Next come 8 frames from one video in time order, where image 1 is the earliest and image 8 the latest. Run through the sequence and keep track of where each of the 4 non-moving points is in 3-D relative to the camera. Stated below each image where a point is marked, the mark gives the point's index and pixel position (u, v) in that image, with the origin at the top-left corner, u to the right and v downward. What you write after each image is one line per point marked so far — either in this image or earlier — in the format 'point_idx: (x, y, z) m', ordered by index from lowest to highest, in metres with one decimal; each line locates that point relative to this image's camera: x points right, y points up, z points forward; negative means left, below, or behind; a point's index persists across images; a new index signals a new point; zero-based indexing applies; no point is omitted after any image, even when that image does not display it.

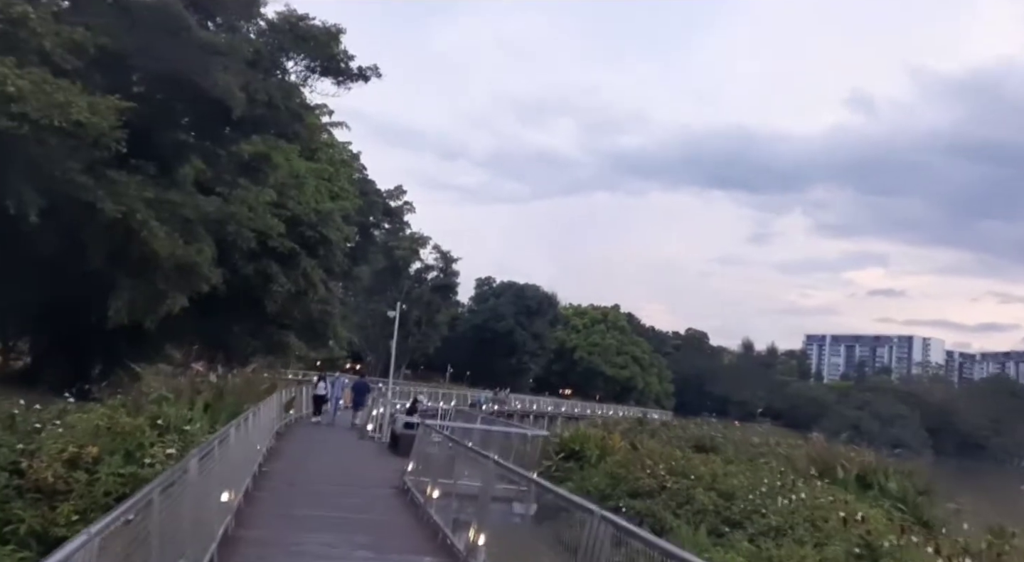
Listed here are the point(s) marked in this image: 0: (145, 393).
0: (-5.1, -1.5, +12.7) m
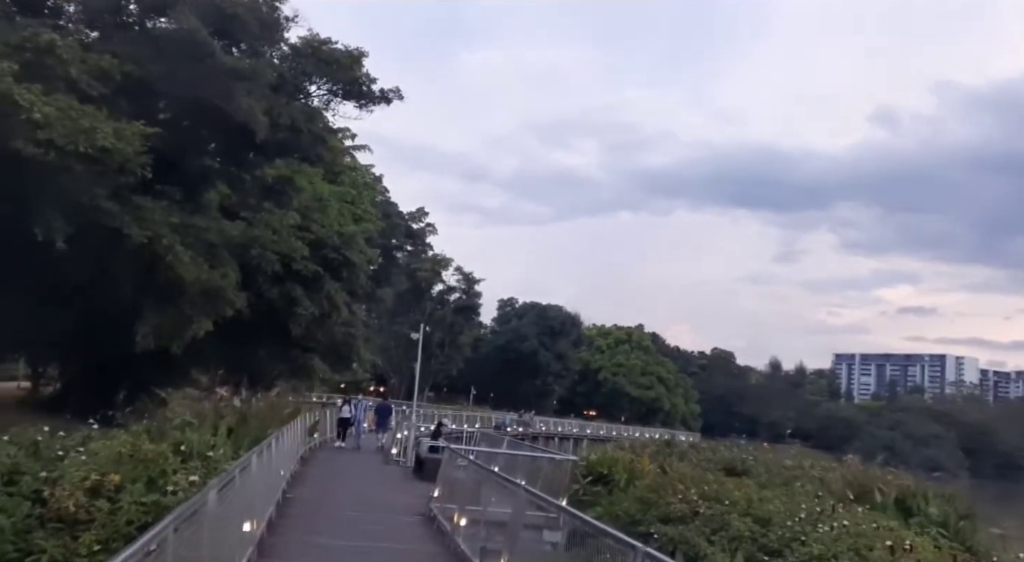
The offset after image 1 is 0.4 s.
0: (-4.7, -1.9, +12.6) m
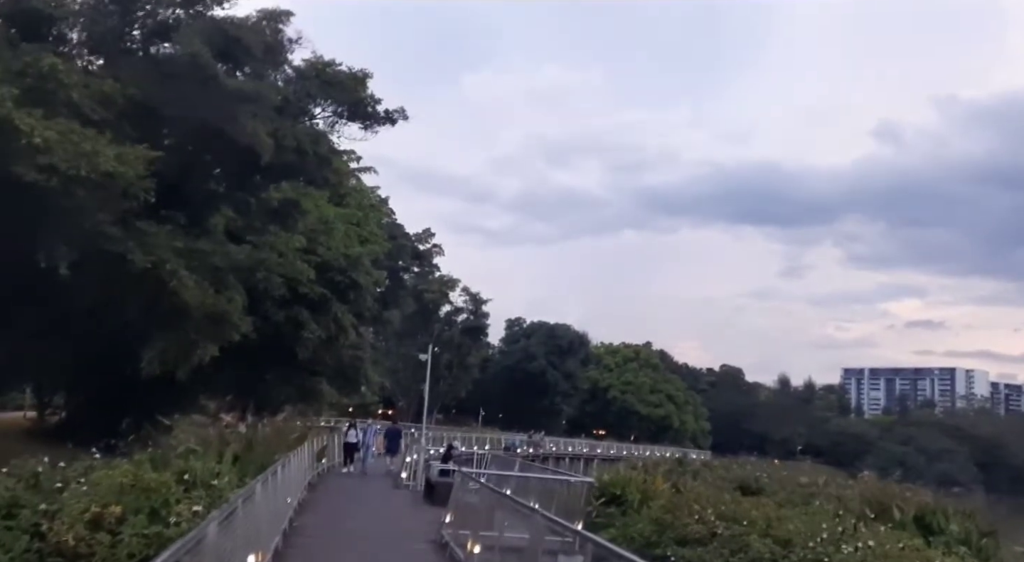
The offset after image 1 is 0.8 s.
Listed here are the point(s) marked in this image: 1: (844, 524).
0: (-4.6, -2.2, +12.3) m
1: (+5.1, -3.8, +14.1) m
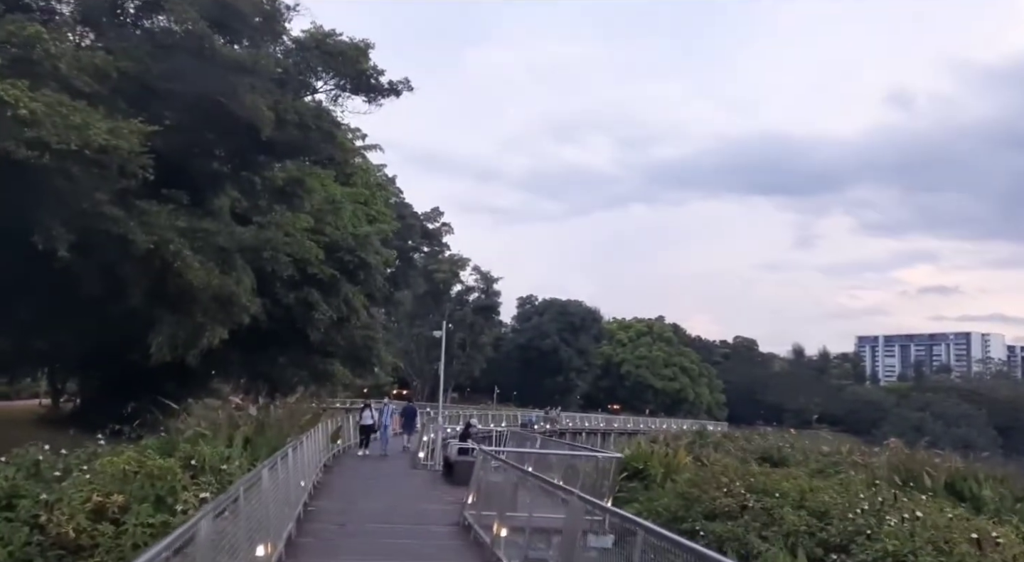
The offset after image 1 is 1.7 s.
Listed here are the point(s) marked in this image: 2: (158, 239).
0: (-4.3, -1.9, +11.8) m
1: (+5.5, -3.2, +13.6) m
2: (-6.6, +0.8, +16.9) m
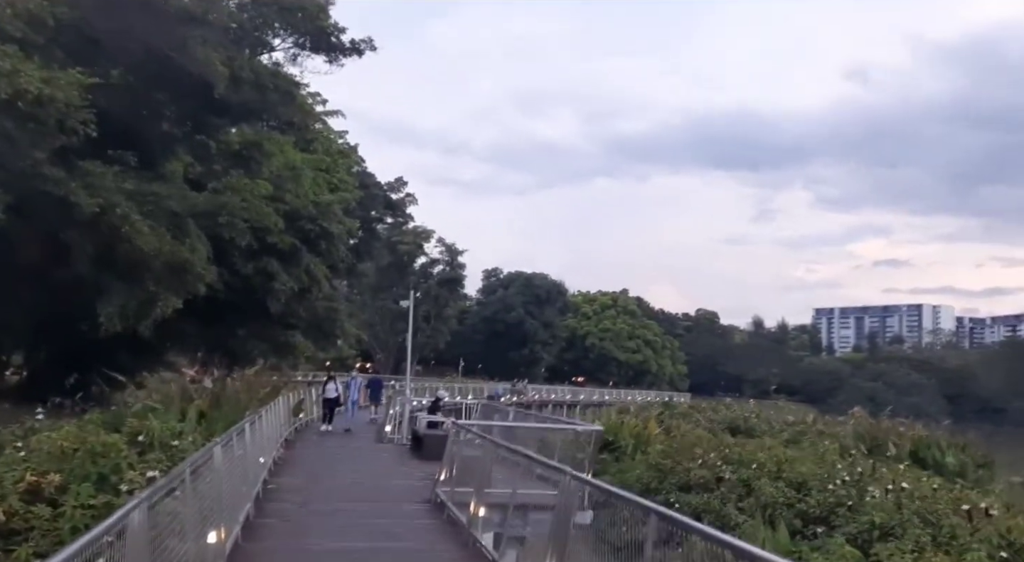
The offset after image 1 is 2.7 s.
0: (-4.6, -1.5, +11.1) m
1: (+5.0, -2.7, +13.3) m
2: (-7.1, +1.4, +16.0) m
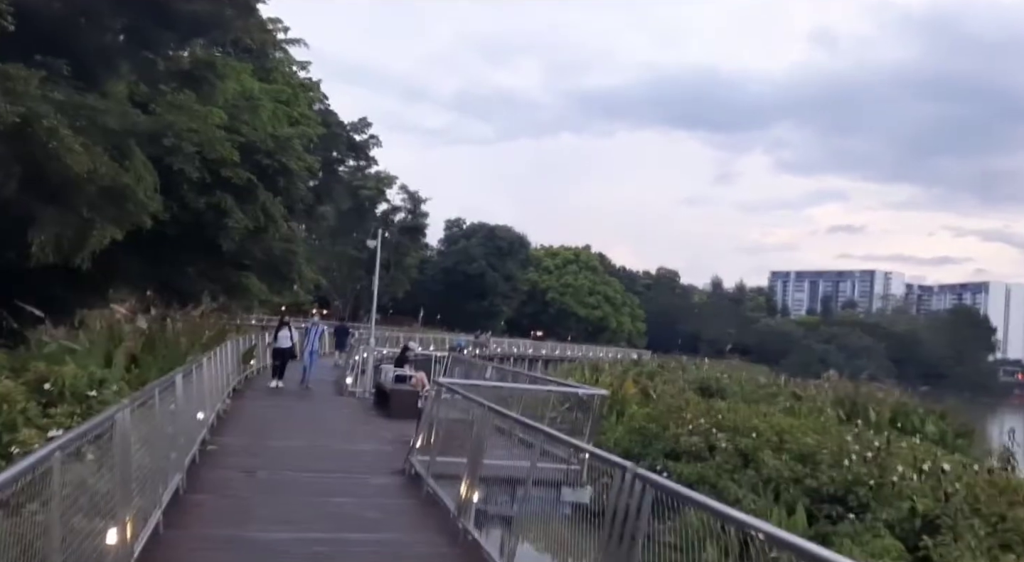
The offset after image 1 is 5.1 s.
0: (-4.8, -0.7, +9.5) m
1: (+4.7, -2.1, +12.2) m
2: (-7.4, +2.5, +14.2) m
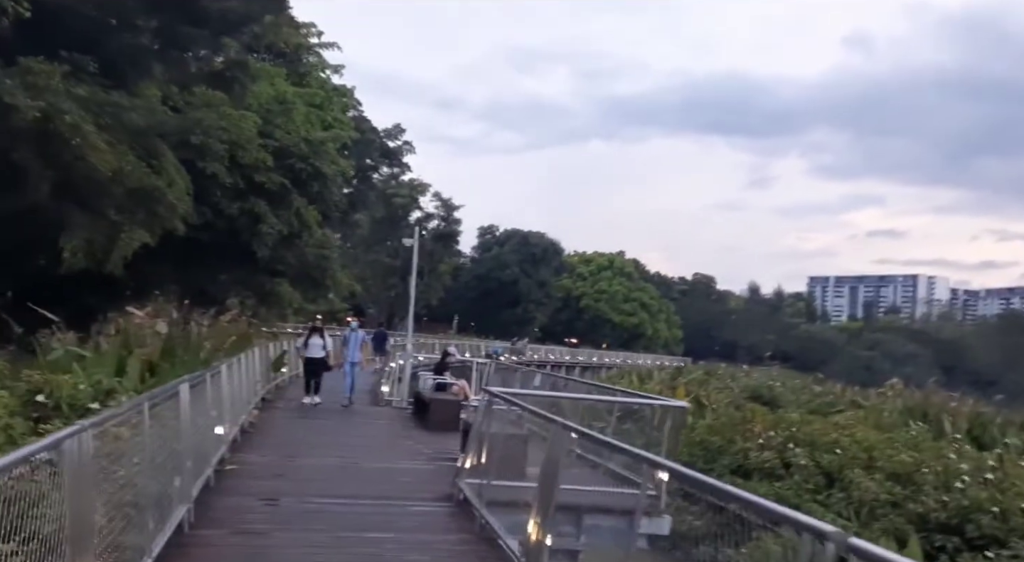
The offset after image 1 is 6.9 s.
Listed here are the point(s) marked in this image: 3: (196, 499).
0: (-4.3, -0.7, +8.6) m
1: (+5.3, -2.0, +10.9) m
2: (-6.7, +2.5, +13.4) m
3: (-2.5, -1.6, +7.6) m
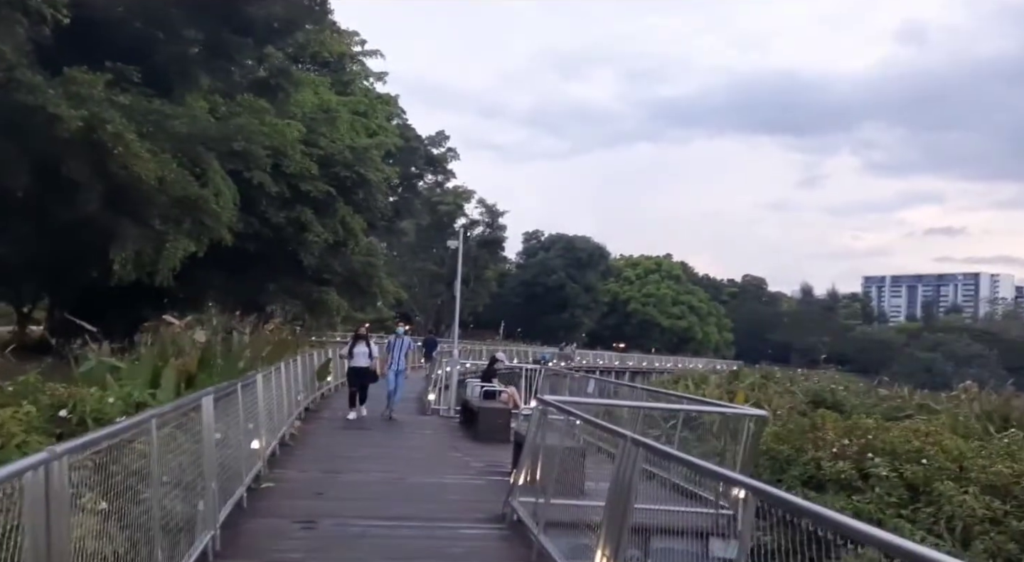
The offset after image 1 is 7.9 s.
0: (-3.8, -0.7, +8.2) m
1: (+5.9, -1.9, +10.0) m
2: (-6.0, +2.3, +13.1) m
3: (-2.1, -1.7, +7.2) m
